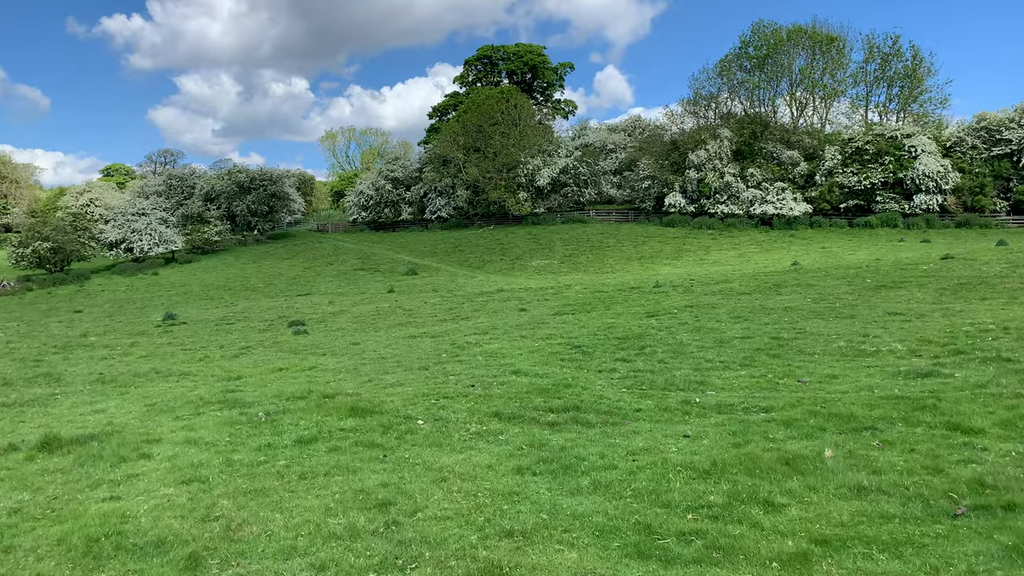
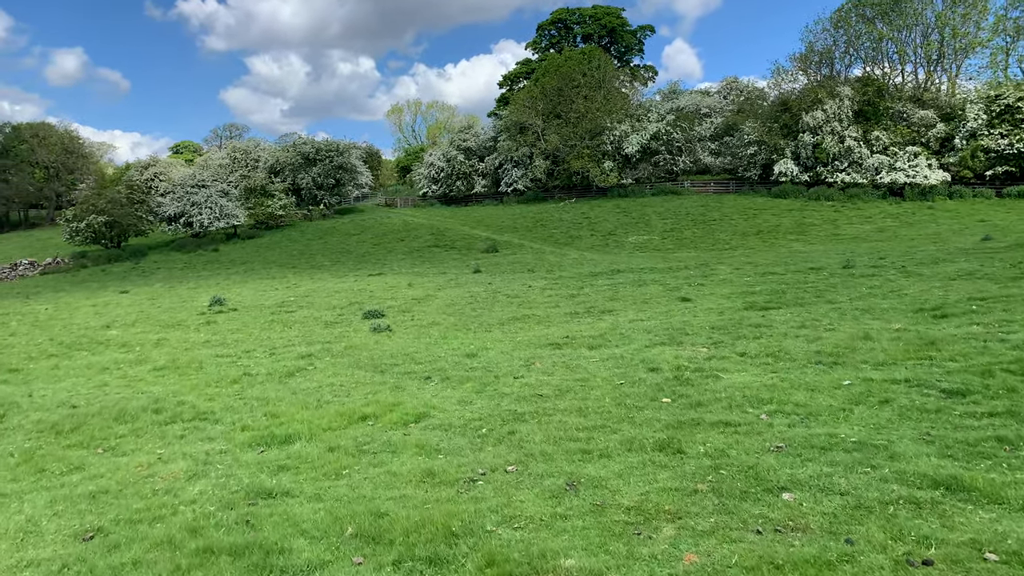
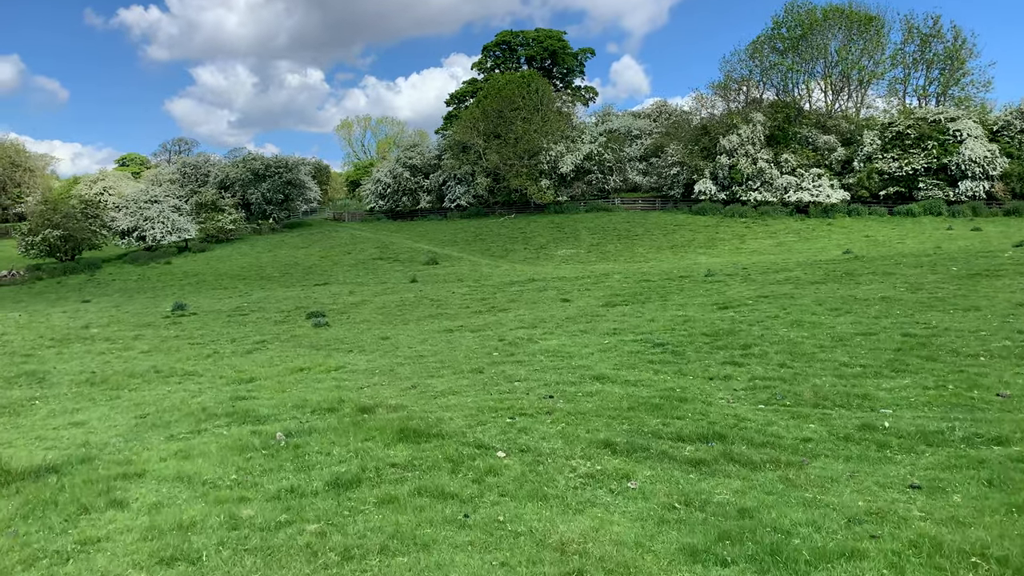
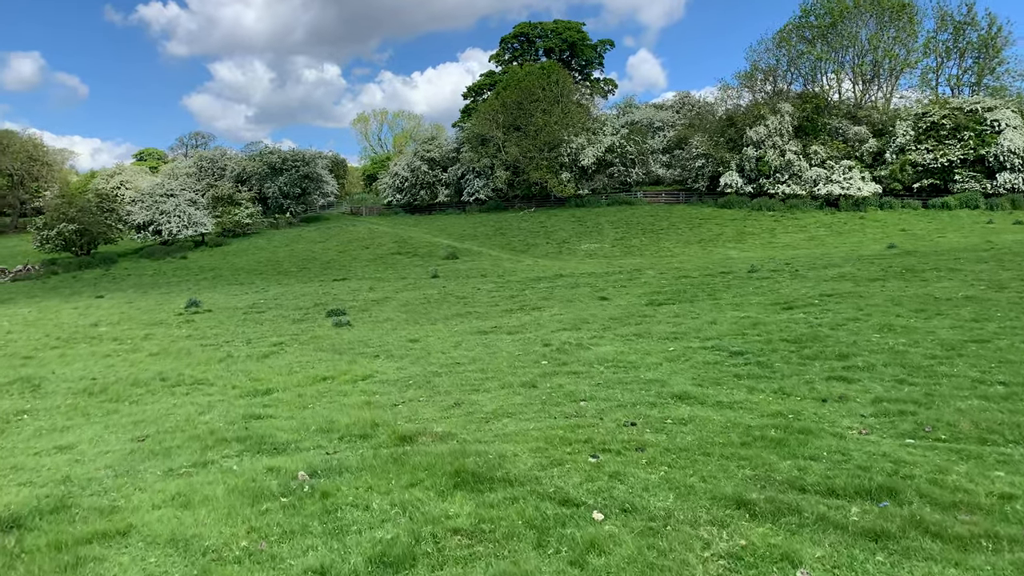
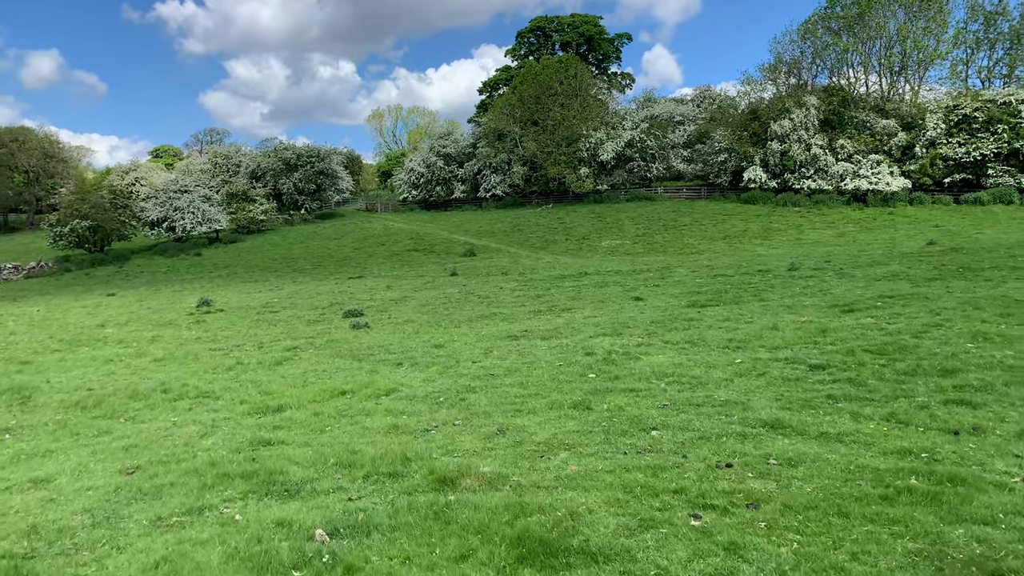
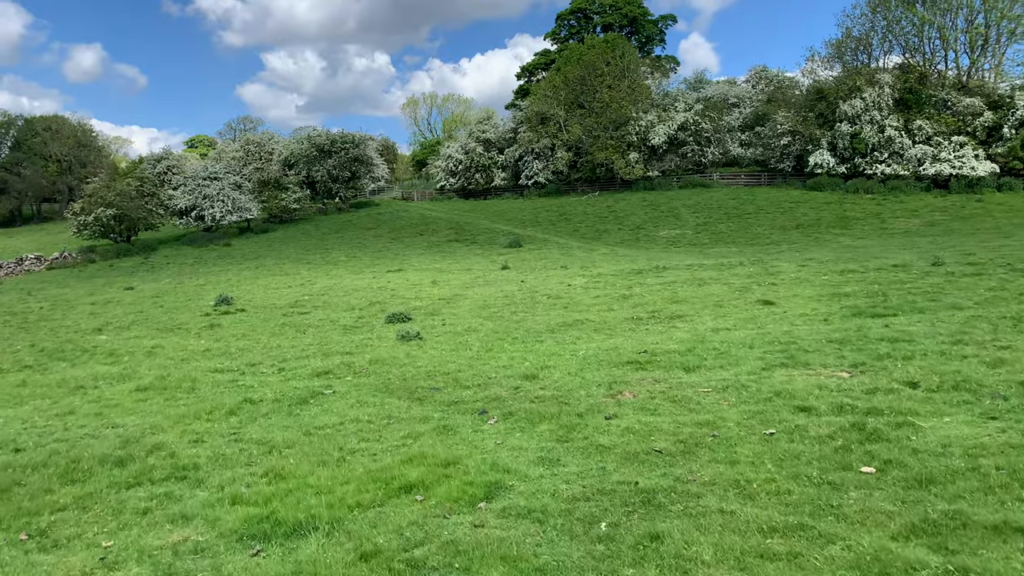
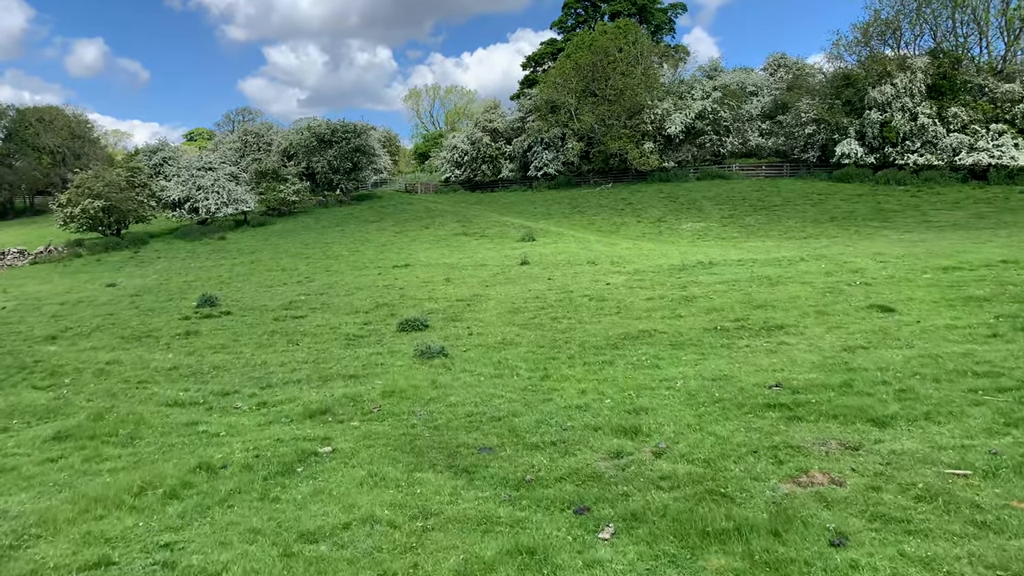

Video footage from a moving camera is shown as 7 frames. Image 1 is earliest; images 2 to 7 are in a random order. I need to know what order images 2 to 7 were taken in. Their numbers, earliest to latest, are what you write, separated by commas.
3, 4, 5, 2, 6, 7
